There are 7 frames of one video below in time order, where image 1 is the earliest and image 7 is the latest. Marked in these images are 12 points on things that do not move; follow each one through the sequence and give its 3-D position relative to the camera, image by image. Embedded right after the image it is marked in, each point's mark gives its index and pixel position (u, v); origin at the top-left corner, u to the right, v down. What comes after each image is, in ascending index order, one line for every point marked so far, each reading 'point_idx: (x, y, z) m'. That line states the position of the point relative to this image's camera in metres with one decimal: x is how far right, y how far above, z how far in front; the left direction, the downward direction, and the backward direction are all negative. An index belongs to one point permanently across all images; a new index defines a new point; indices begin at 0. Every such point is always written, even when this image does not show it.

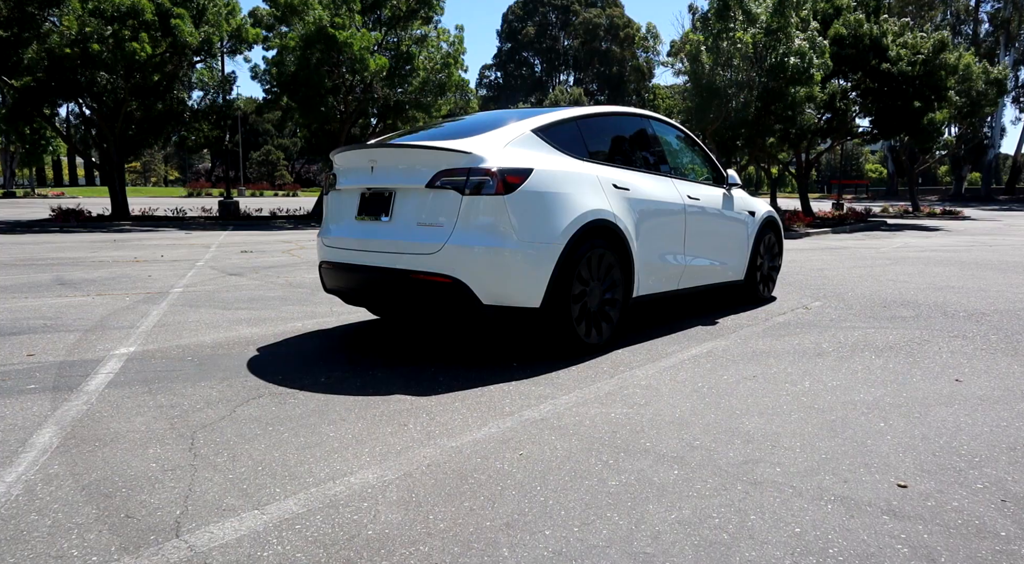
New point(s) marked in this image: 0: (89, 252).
0: (-8.6, +0.6, +14.7) m
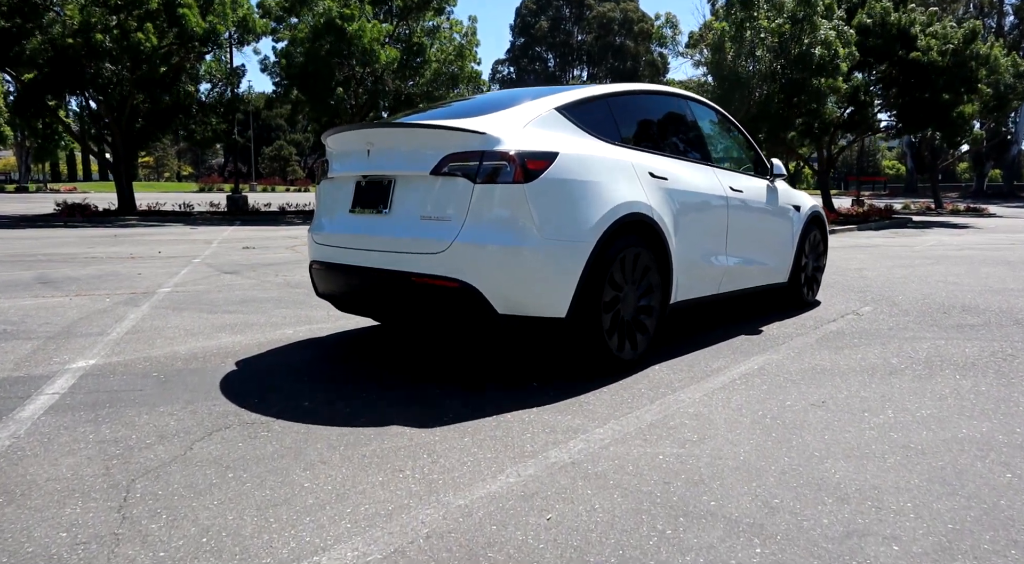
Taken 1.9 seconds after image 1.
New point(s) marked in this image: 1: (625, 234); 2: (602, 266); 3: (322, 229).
0: (-8.3, +0.7, +14.1) m
1: (+0.7, +0.3, +4.5) m
2: (+0.5, +0.1, +4.3) m
3: (-1.3, +0.3, +4.9) m
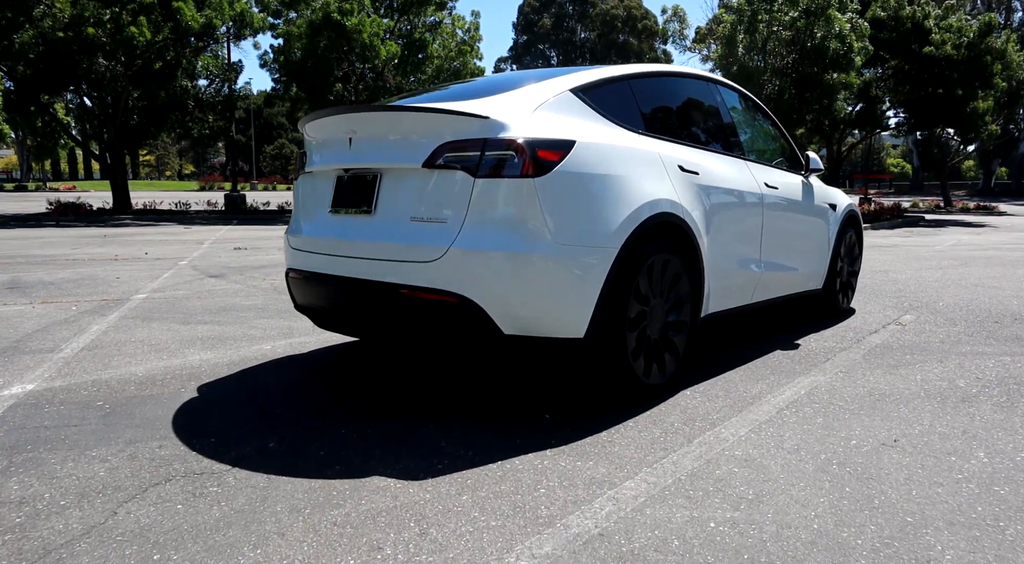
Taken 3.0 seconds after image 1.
0: (-8.2, +0.6, +13.4) m
1: (+0.8, +0.2, +3.9) m
2: (+0.6, 0.0, +3.7) m
3: (-1.2, +0.3, +4.2) m
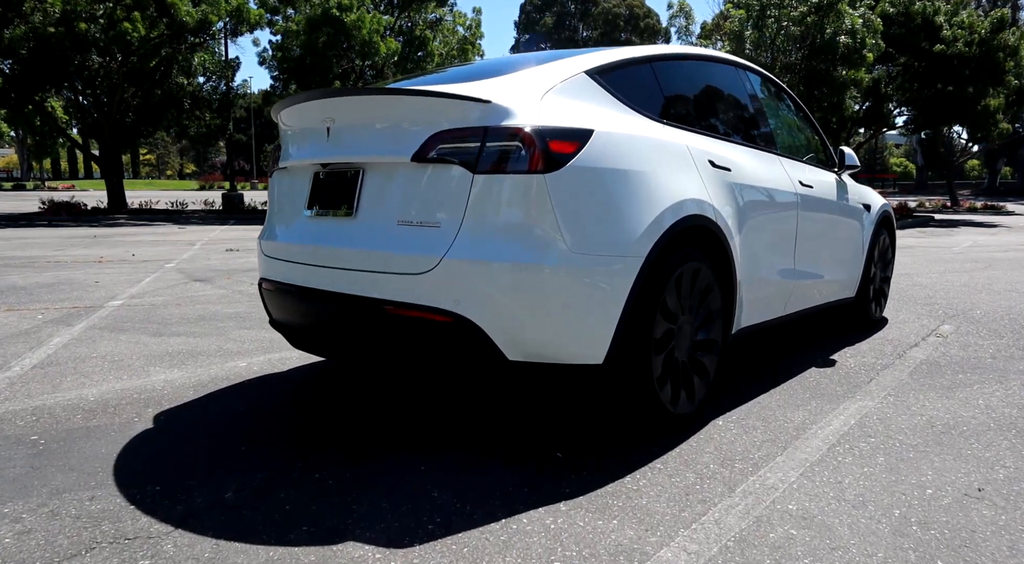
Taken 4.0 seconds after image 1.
0: (-8.2, +0.6, +12.9) m
1: (+0.8, +0.2, +3.3) m
2: (+0.6, 0.0, +3.1) m
3: (-1.2, +0.2, +3.7) m
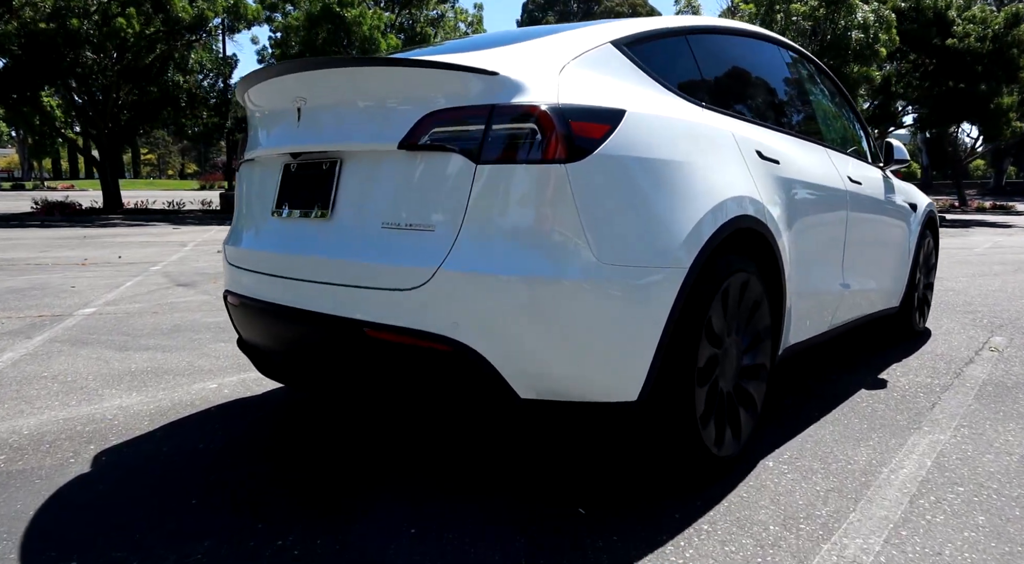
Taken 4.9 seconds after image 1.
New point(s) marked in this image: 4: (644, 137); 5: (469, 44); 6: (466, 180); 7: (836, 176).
0: (-8.1, +0.5, +12.4) m
1: (+0.8, +0.1, +2.8) m
2: (+0.7, -0.1, +2.5) m
3: (-1.2, +0.2, +3.1) m
4: (+0.5, +0.5, +2.5) m
5: (-0.2, +1.0, +3.0) m
6: (-0.2, +0.3, +2.3) m
7: (+1.7, +0.6, +3.9) m
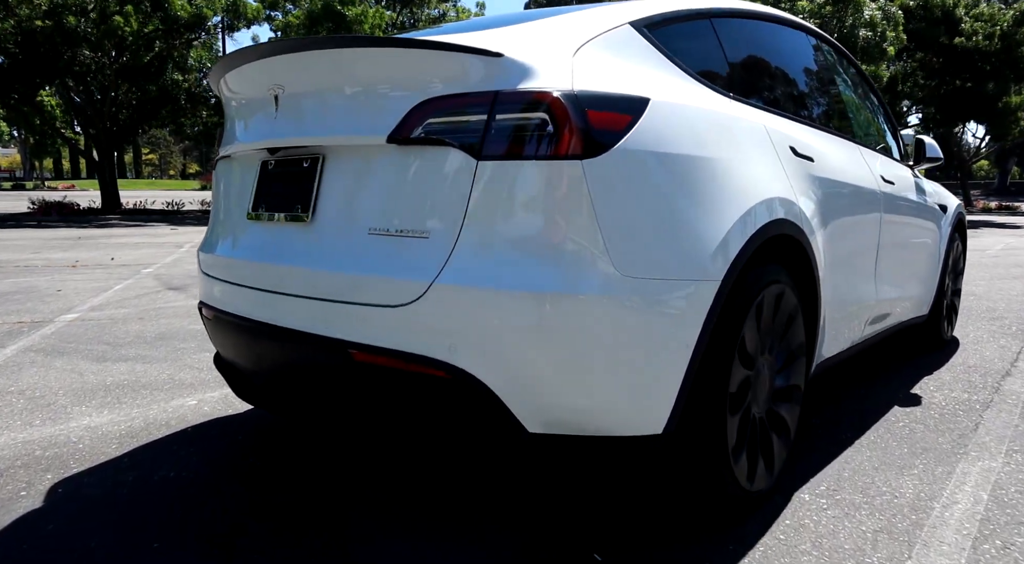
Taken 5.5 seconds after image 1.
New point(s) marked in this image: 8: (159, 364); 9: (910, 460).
0: (-8.1, +0.5, +12.1) m
1: (+0.8, +0.1, +2.4) m
2: (+0.7, -0.1, +2.2) m
3: (-1.1, +0.1, +2.8) m
4: (+0.5, +0.5, +2.2) m
5: (-0.2, +0.9, +2.7) m
6: (-0.1, +0.3, +2.0) m
7: (+1.8, +0.5, +3.6) m
8: (-2.2, -0.5, +4.5) m
9: (+1.7, -0.7, +3.0) m
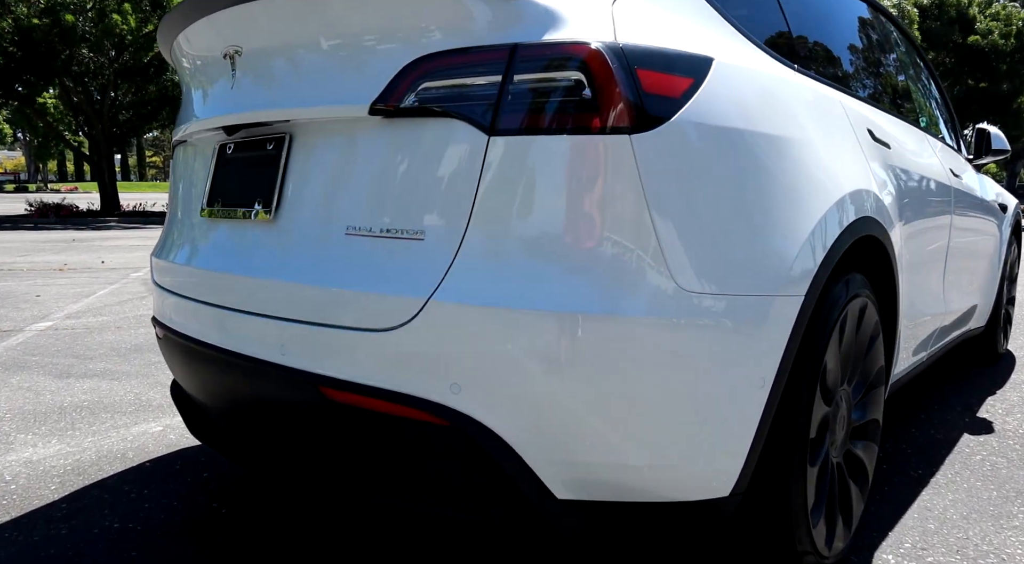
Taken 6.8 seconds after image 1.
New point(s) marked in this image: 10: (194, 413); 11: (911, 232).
0: (-8.0, +0.4, +11.6) m
1: (+0.9, 0.0, +1.9) m
2: (+0.7, -0.2, +1.7) m
3: (-1.1, +0.1, +2.3) m
4: (+0.5, +0.4, +1.7) m
5: (-0.1, +0.9, +2.2) m
6: (-0.1, +0.2, +1.5) m
7: (+1.8, +0.5, +3.1) m
8: (-2.1, -0.6, +4.0) m
9: (+1.7, -0.8, +2.5) m
10: (-1.0, -0.4, +2.2) m
11: (+1.4, +0.2, +2.6) m
